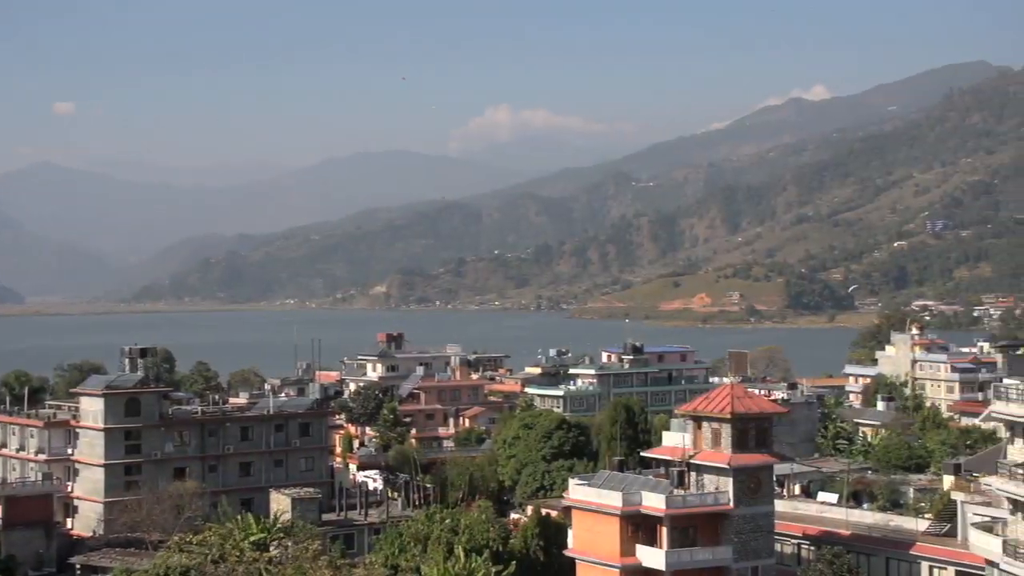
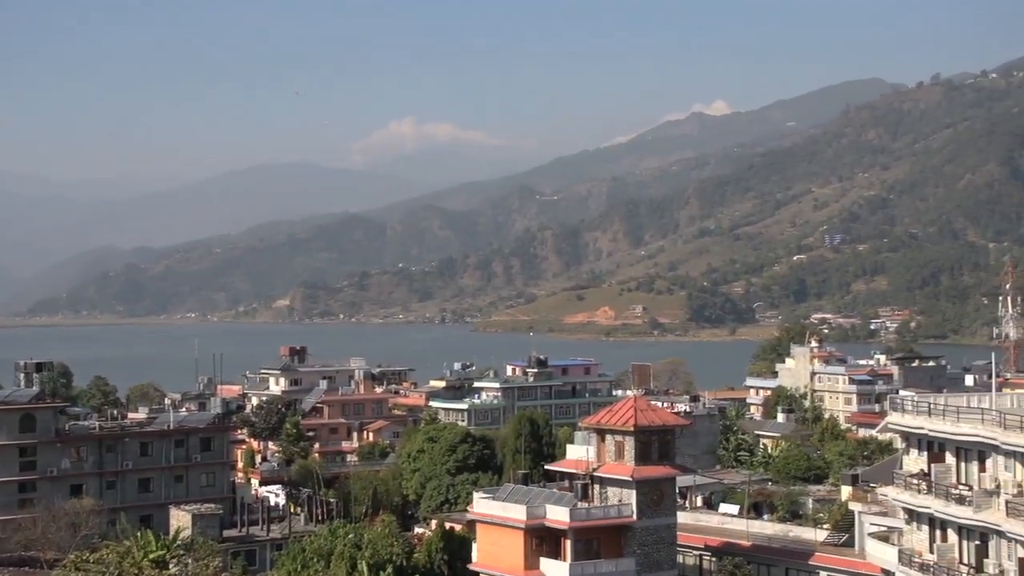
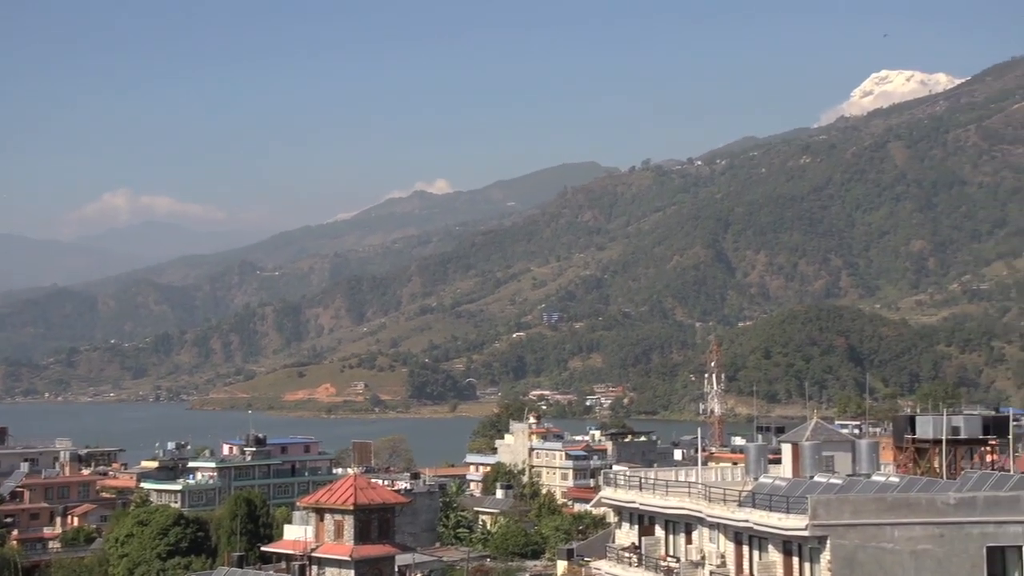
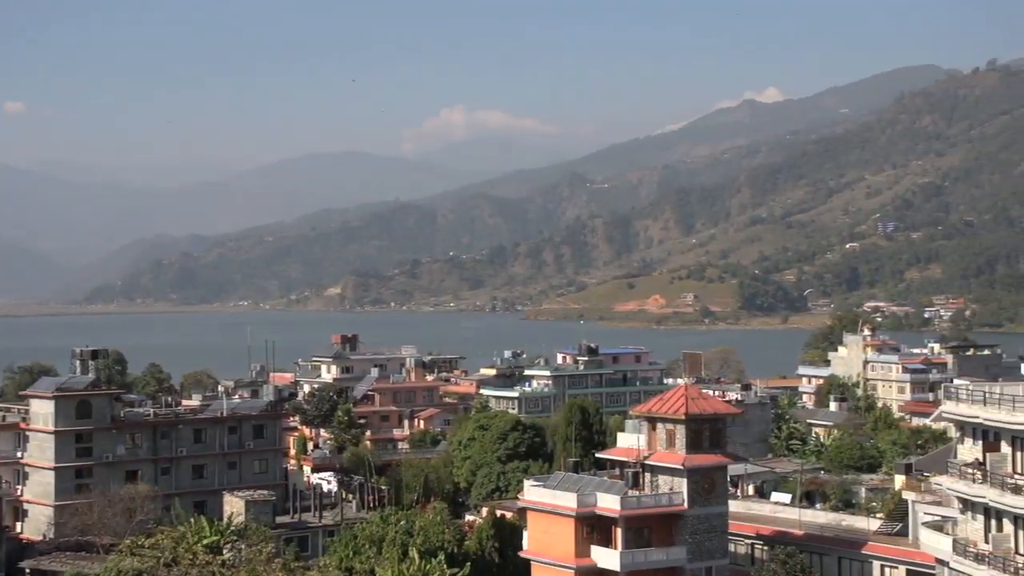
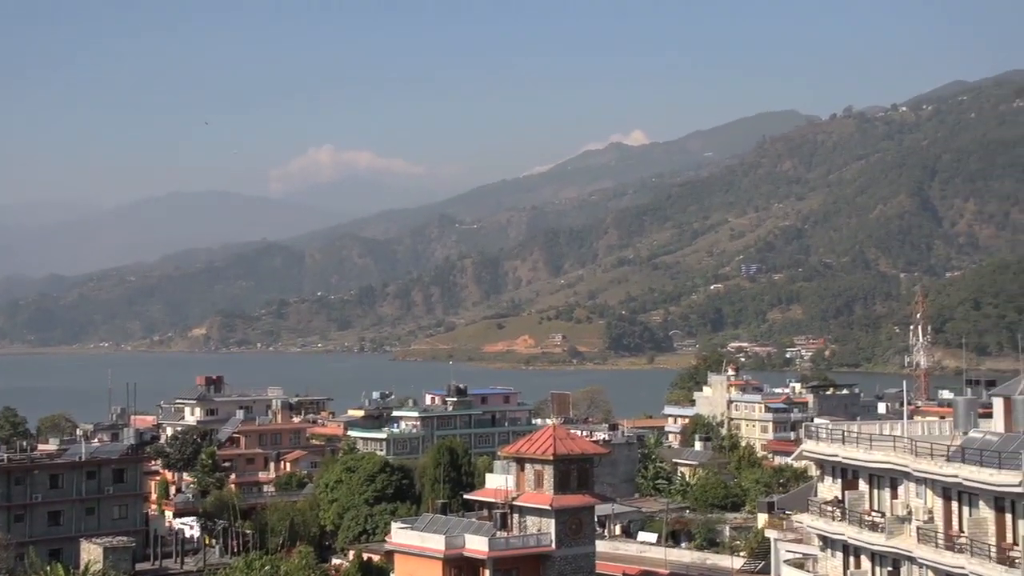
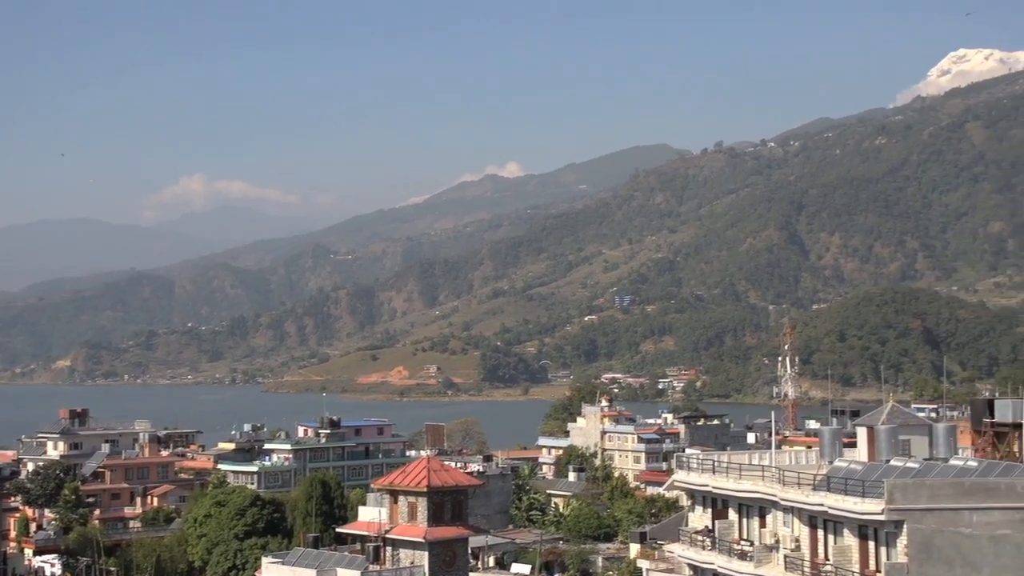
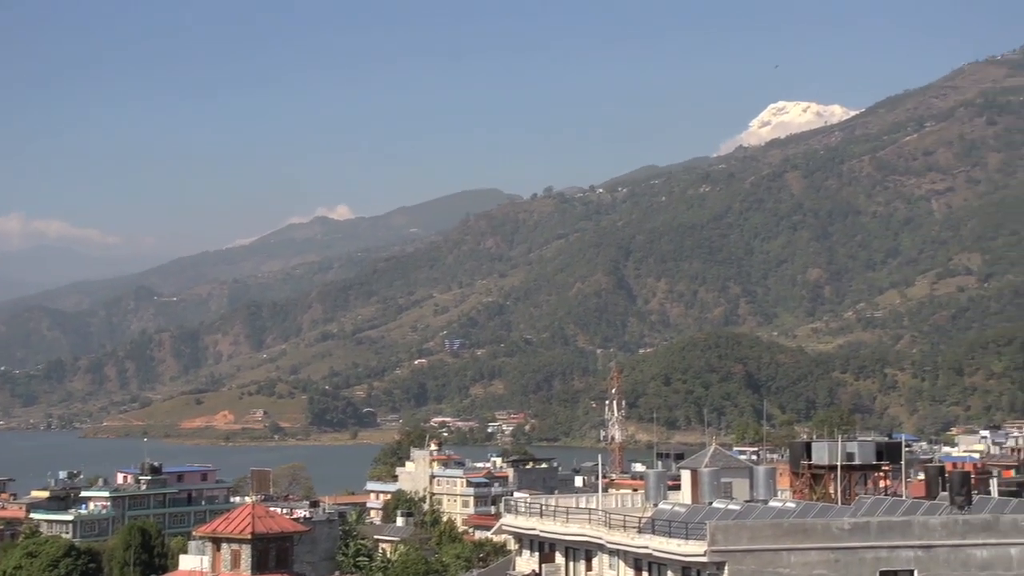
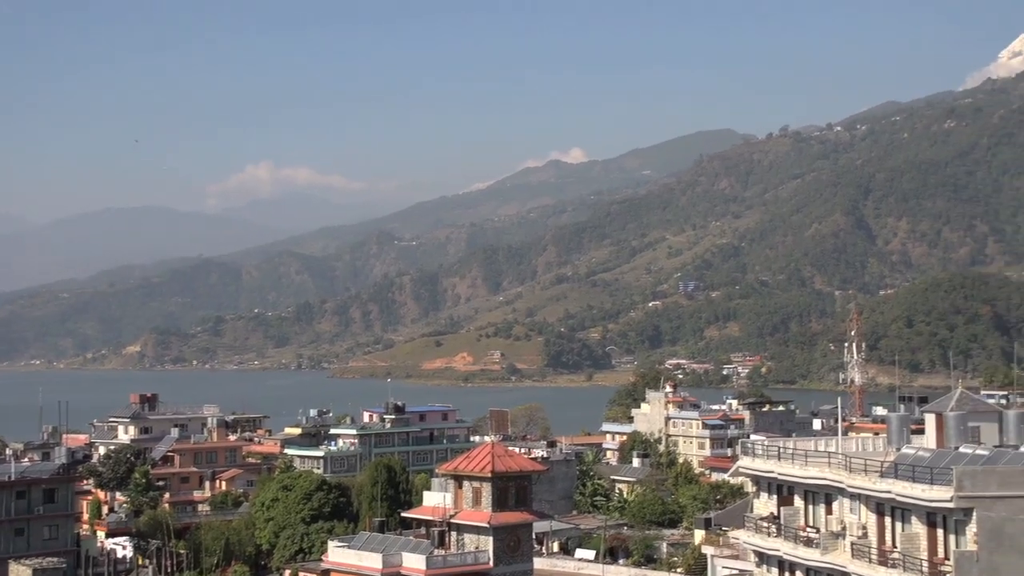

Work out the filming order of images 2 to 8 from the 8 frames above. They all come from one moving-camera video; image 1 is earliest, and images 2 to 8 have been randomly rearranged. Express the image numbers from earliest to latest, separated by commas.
4, 2, 5, 8, 6, 3, 7
